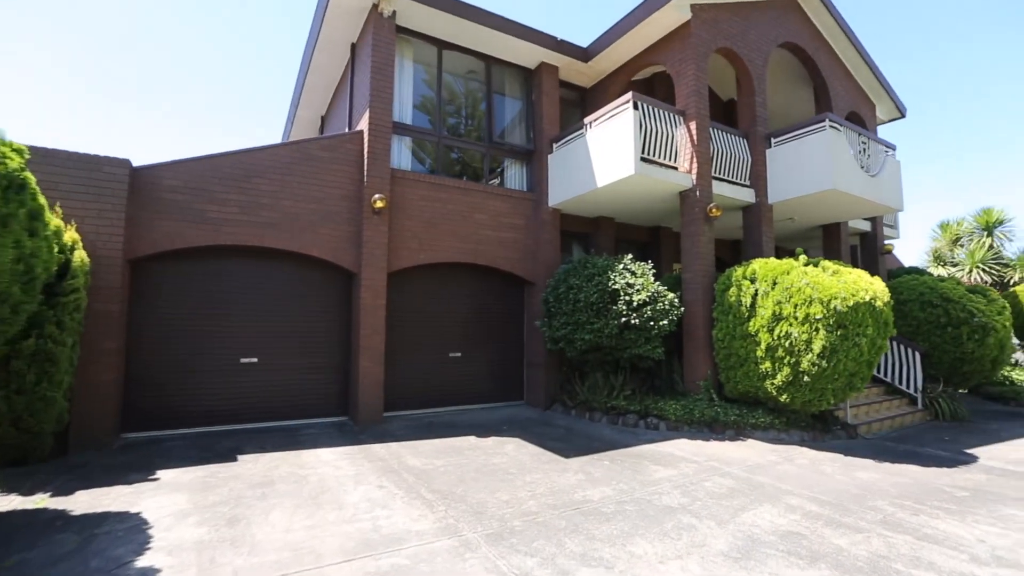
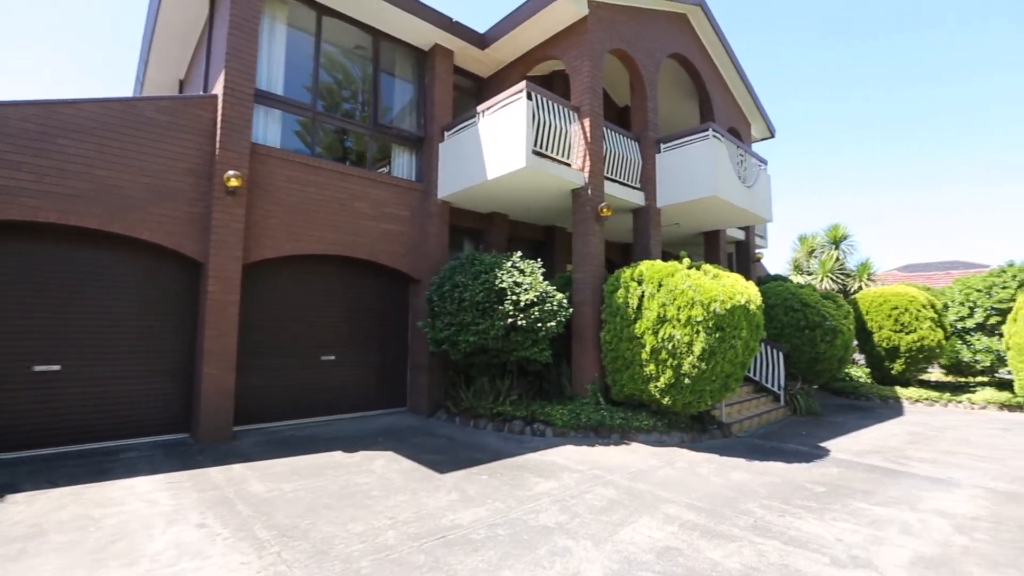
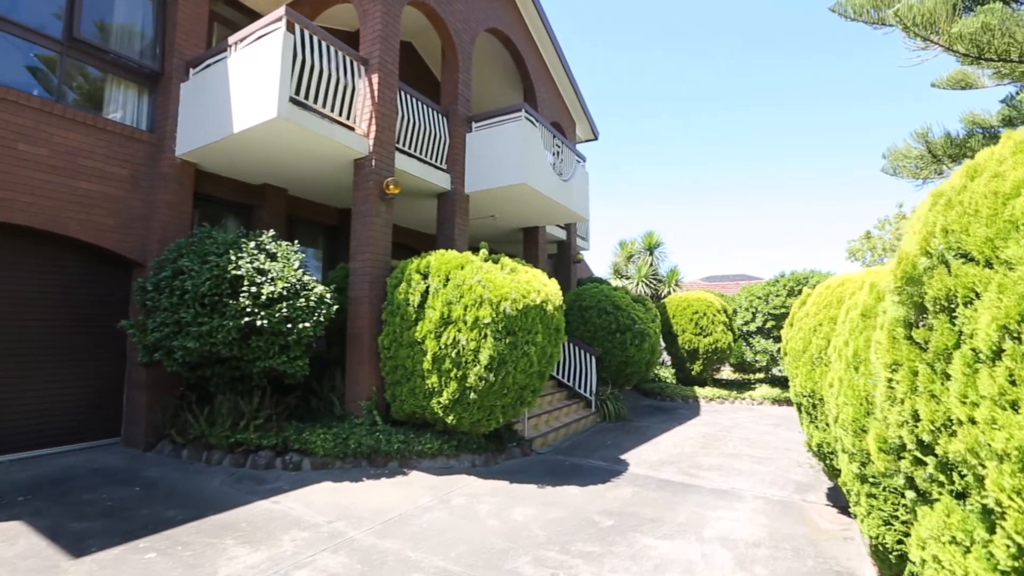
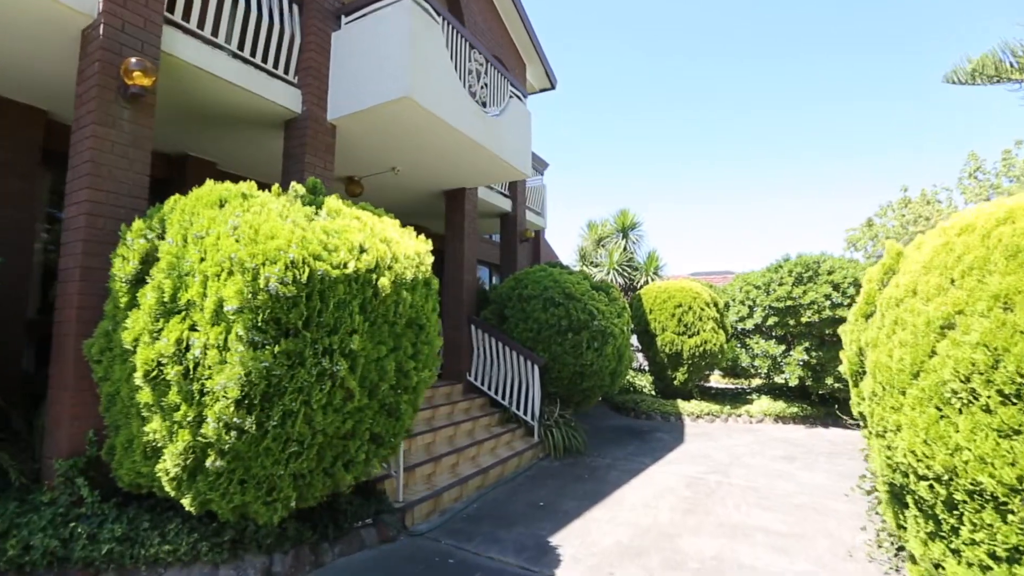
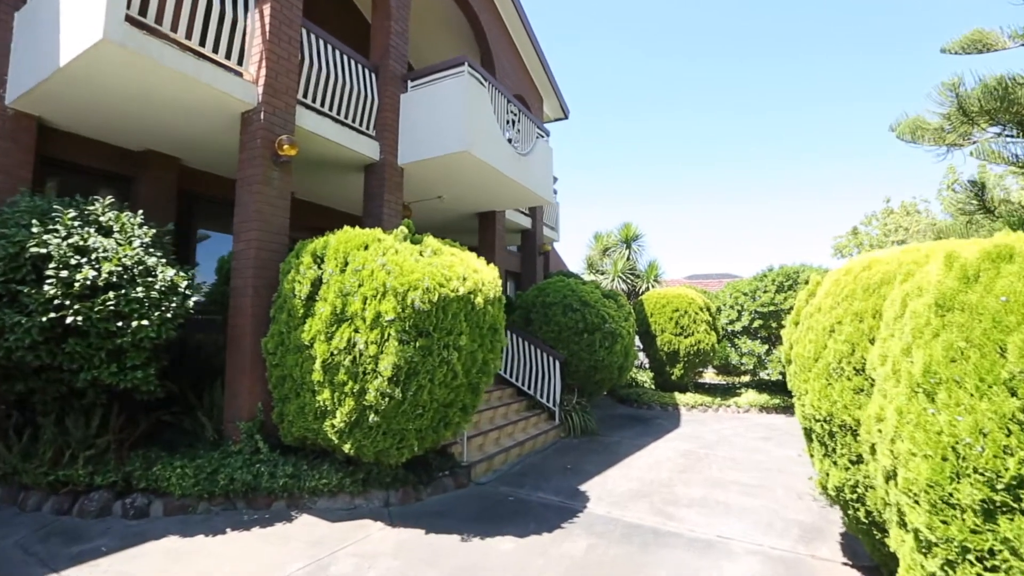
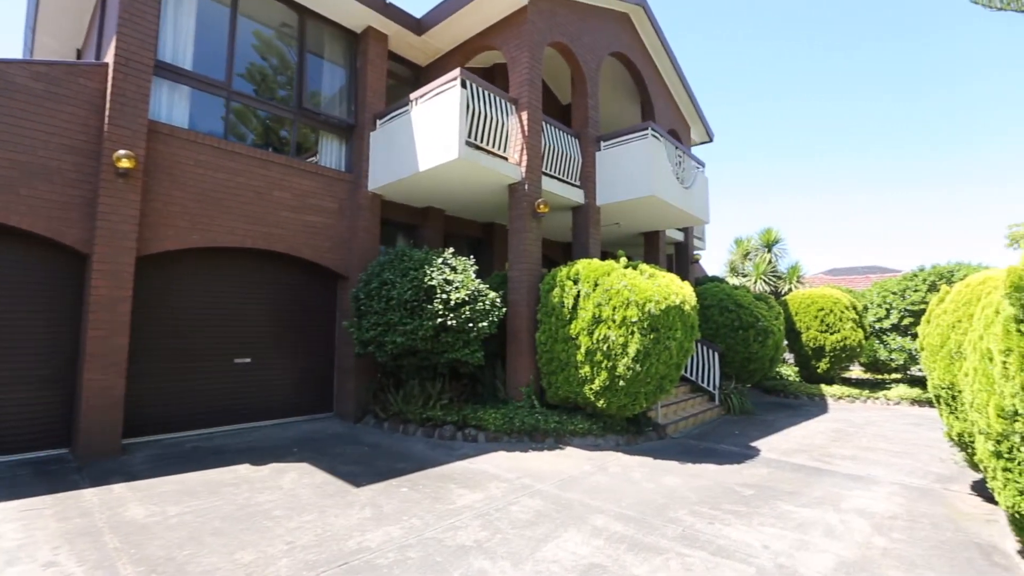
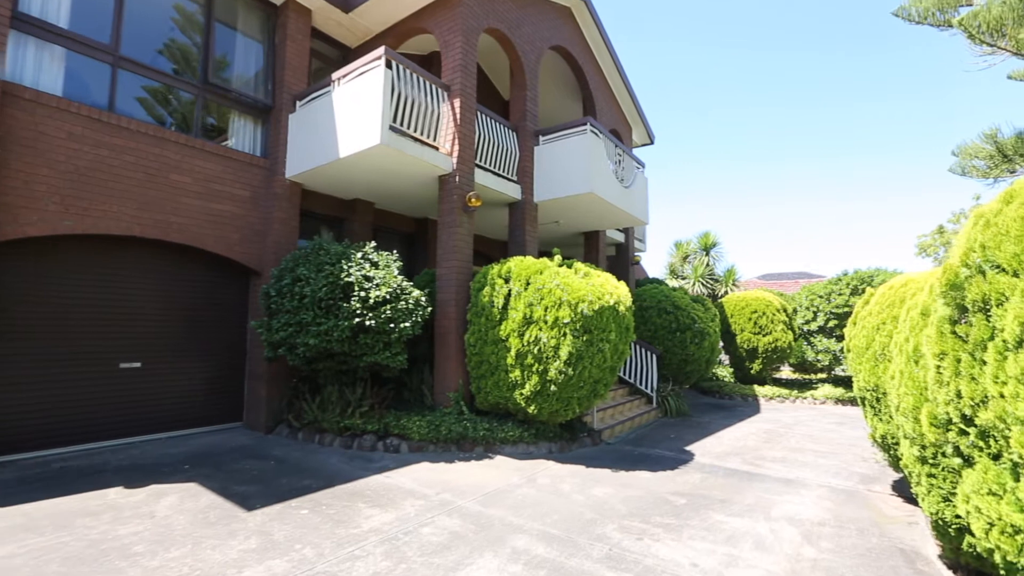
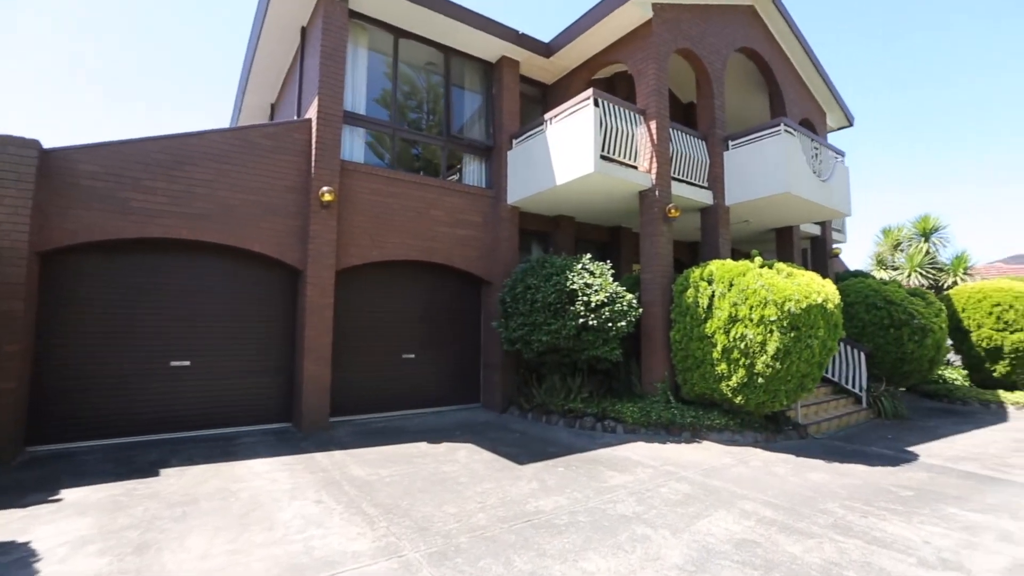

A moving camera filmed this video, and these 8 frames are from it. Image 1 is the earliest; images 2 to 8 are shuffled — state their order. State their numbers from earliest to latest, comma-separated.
8, 2, 6, 7, 3, 5, 4
